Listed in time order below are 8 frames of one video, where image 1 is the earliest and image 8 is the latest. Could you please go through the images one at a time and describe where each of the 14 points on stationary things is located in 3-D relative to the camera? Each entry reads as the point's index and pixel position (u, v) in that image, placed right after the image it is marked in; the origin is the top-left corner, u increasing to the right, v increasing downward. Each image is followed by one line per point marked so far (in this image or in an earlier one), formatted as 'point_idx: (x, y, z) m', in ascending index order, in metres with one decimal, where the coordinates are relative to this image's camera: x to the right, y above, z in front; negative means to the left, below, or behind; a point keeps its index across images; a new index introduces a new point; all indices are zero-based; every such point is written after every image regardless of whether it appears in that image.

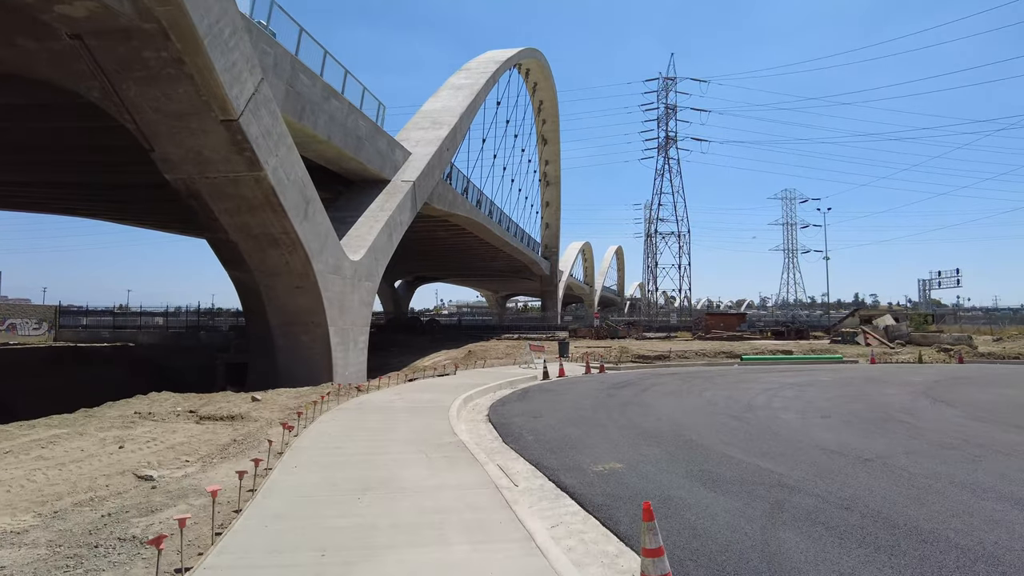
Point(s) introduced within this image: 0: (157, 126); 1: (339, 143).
0: (-7.4, +3.3, +12.9) m
1: (-5.3, +4.5, +19.4) m
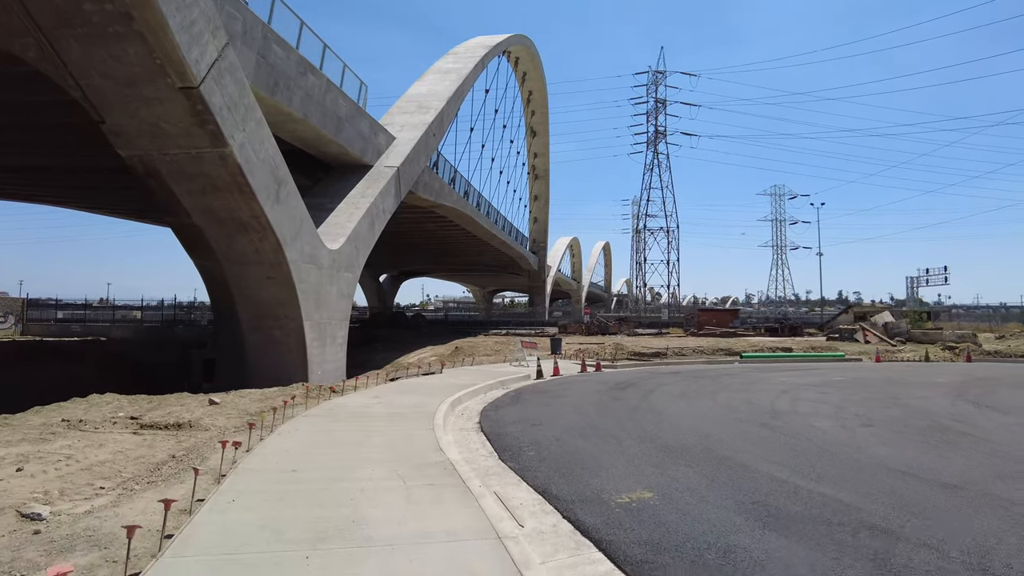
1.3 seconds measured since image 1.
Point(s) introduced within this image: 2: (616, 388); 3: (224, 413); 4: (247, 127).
0: (-7.5, +3.6, +11.5) m
1: (-5.6, +4.7, +18.0) m
2: (+2.2, -2.1, +12.9) m
3: (-4.0, -1.7, +8.7) m
4: (-5.6, +3.4, +13.2) m
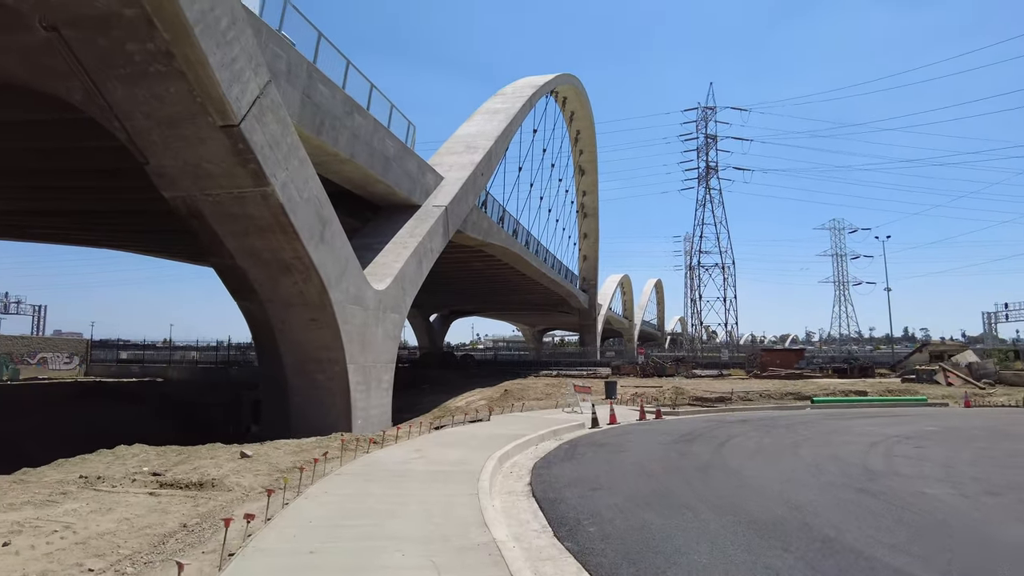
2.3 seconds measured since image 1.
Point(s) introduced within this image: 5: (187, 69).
0: (-6.6, +2.8, +11.4) m
1: (-4.2, +3.5, +17.8) m
2: (+3.2, -2.8, +11.7) m
3: (-3.3, -2.3, +8.0) m
4: (-4.6, +2.5, +12.9) m
5: (-5.3, +3.6, +10.2) m
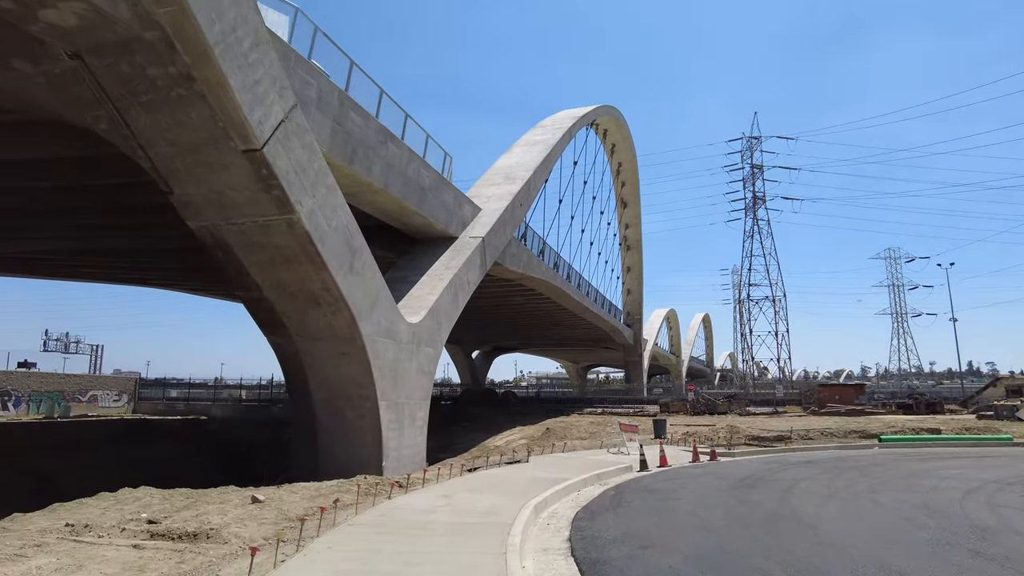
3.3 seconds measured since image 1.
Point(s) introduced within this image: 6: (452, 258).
0: (-6.0, +2.2, +11.1) m
1: (-3.1, +2.6, +17.3) m
2: (+3.8, -3.3, +10.4) m
3: (-2.9, -2.6, +7.2) m
4: (-3.9, +1.9, +12.4) m
5: (-4.8, +3.1, +9.8) m
6: (-1.9, +0.9, +19.7) m
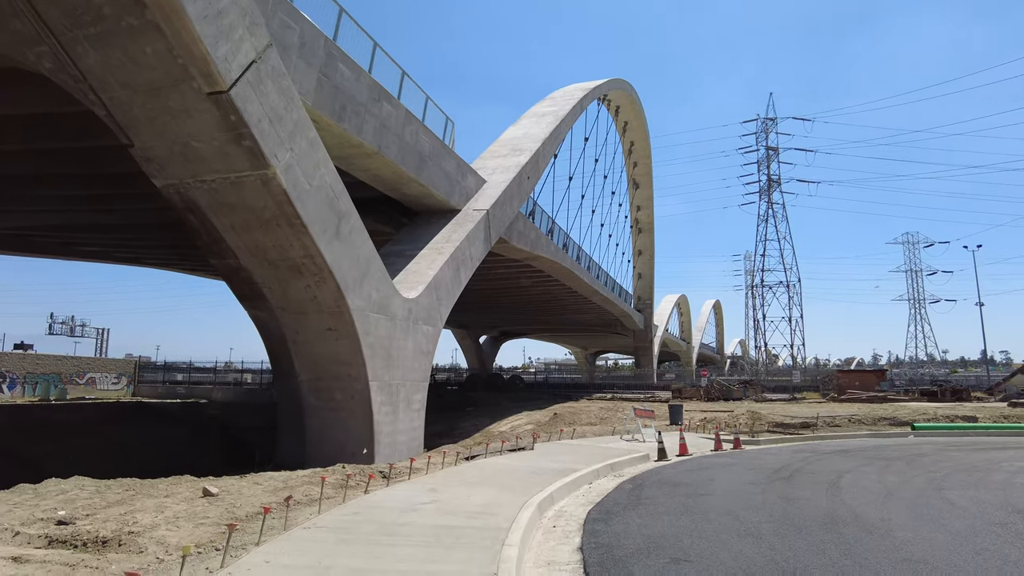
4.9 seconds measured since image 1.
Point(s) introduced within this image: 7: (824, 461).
0: (-6.0, +2.8, +9.7) m
1: (-3.0, +3.3, +15.9) m
2: (+3.8, -2.8, +9.0) m
3: (-2.9, -2.1, +5.9) m
4: (-3.8, +2.5, +11.1) m
5: (-4.7, +3.6, +8.4) m
6: (-1.7, +1.7, +18.3) m
7: (+5.5, -3.1, +11.0) m
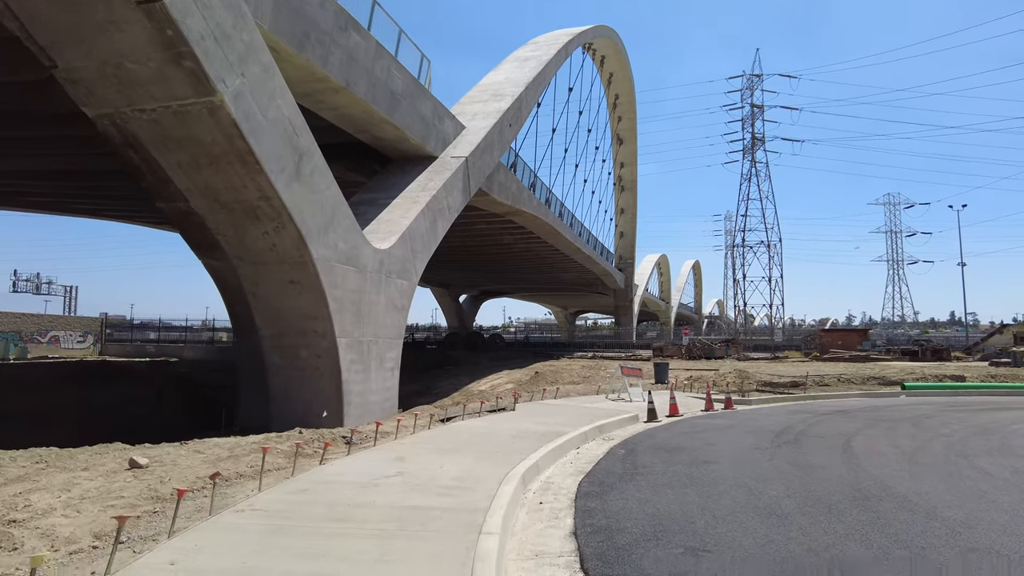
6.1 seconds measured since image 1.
0: (-6.2, +3.6, +8.3) m
1: (-3.4, +4.5, +14.5) m
2: (+3.6, -2.0, +8.2) m
3: (-3.1, -1.6, +4.9) m
4: (-4.1, +3.4, +9.7) m
5: (-5.0, +4.3, +7.0) m
6: (-2.2, +3.0, +17.0) m
7: (+5.1, -2.2, +10.3) m
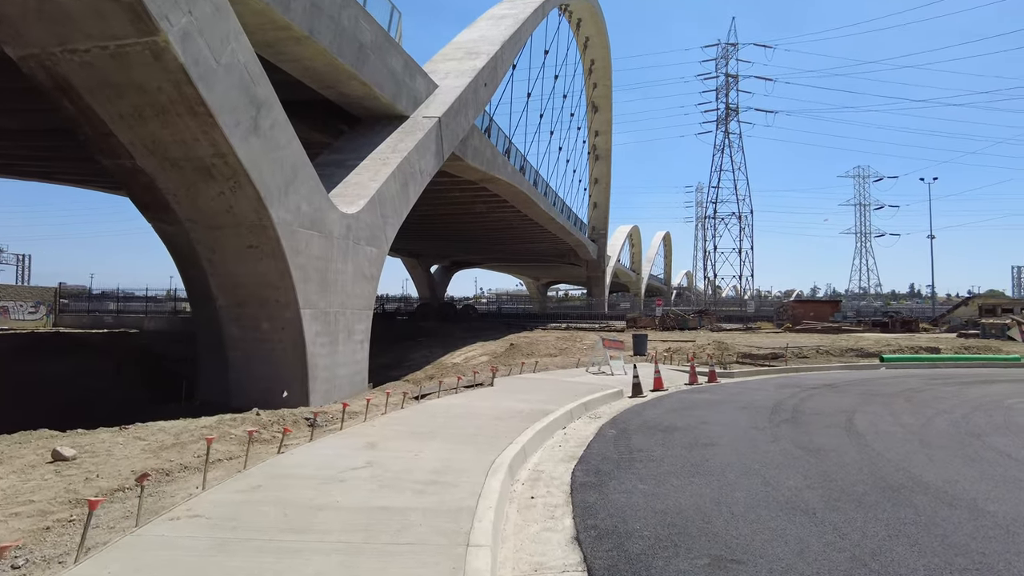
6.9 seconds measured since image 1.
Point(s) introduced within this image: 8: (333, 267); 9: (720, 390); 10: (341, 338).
0: (-6.4, +4.0, +7.1) m
1: (-3.9, +5.2, +13.4) m
2: (+3.4, -1.7, +7.7) m
3: (-3.1, -1.4, +4.1) m
4: (-4.3, +3.8, +8.6) m
5: (-5.1, +4.7, +5.8) m
6: (-2.8, +3.8, +16.0) m
7: (+4.8, -1.7, +9.9) m
8: (-3.5, +0.4, +12.4) m
9: (+3.8, -1.9, +11.5) m
10: (-3.5, -1.0, +12.7) m
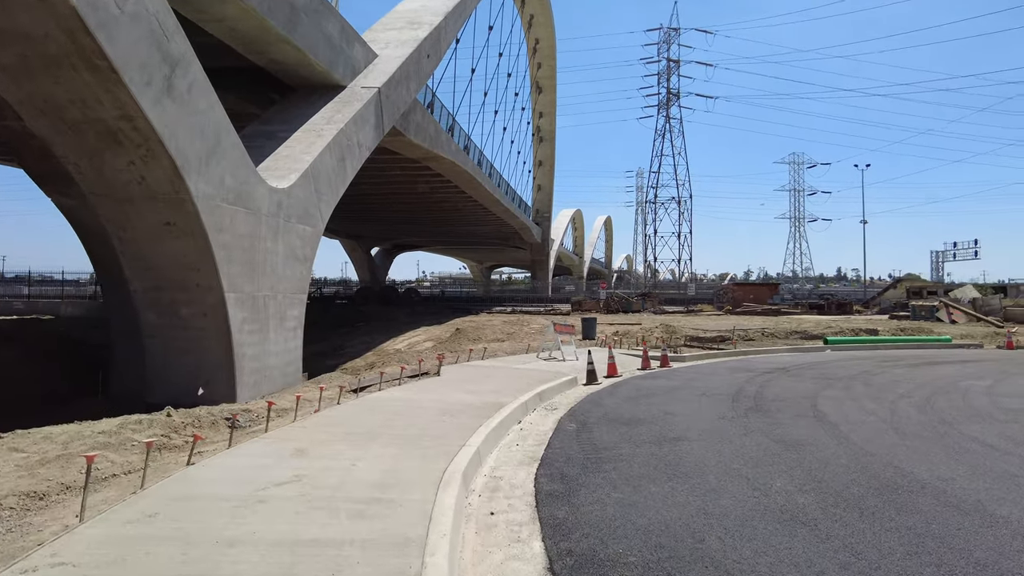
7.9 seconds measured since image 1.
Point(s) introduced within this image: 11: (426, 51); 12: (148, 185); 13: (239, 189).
0: (-6.9, +4.2, +5.7) m
1: (-5.0, +5.5, +12.2) m
2: (+2.8, -1.4, +7.3) m
3: (-3.3, -1.2, +3.1) m
4: (-5.0, +4.1, +7.4) m
5: (-5.4, +4.8, +4.5) m
6: (-4.1, +4.2, +14.9) m
7: (+4.0, -1.5, +9.6) m
8: (-4.5, +0.7, +11.3) m
9: (+2.9, -1.5, +11.2) m
10: (-4.5, -0.7, +11.7) m
11: (-2.7, +7.5, +19.8) m
12: (-5.4, +1.5, +9.2) m
13: (-4.5, +1.6, +10.4) m
